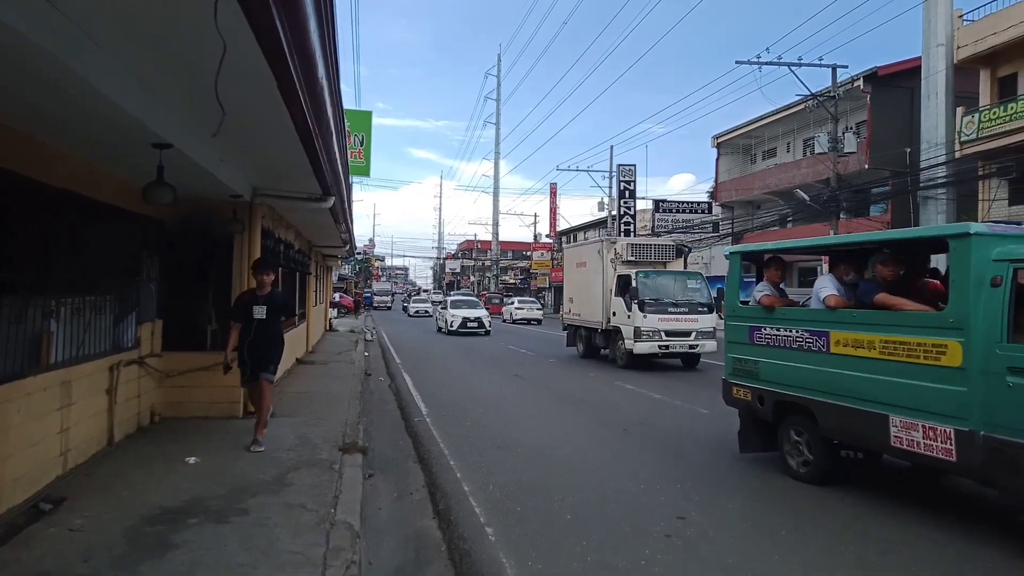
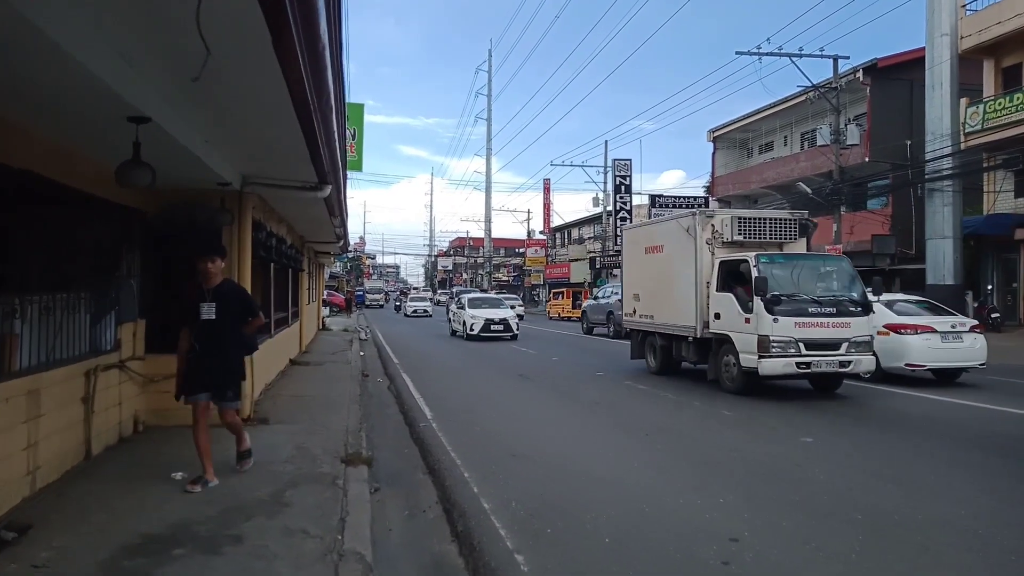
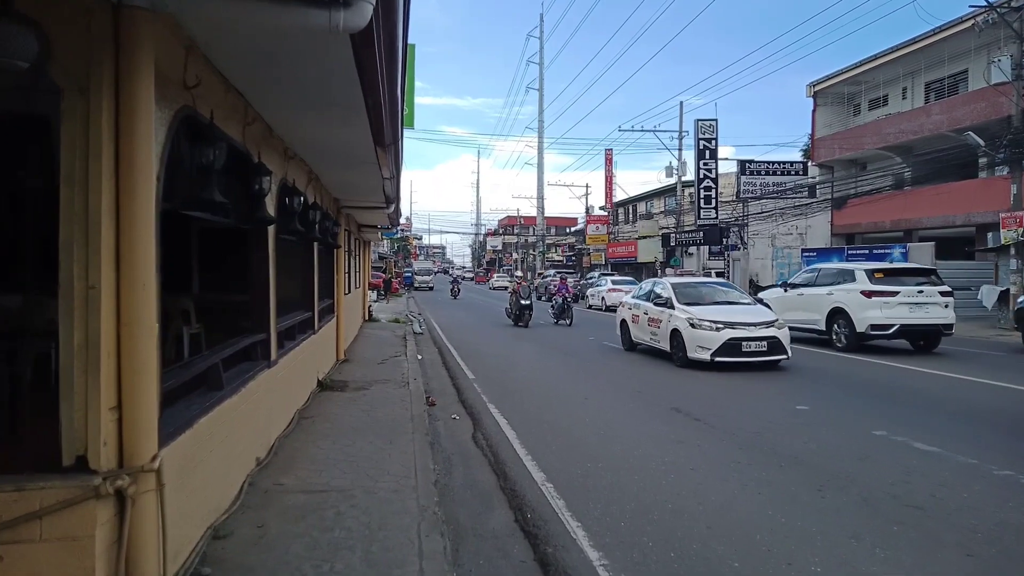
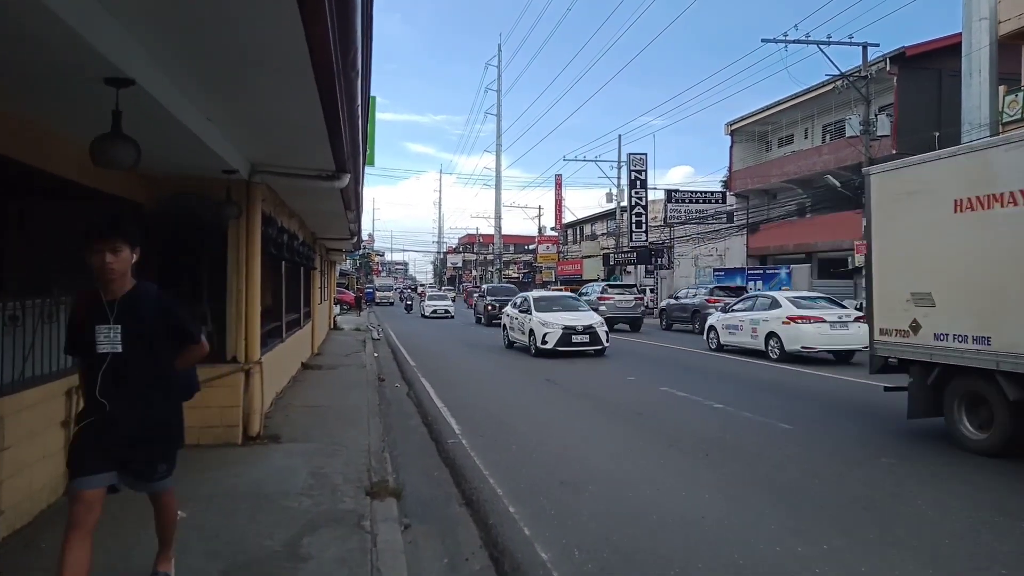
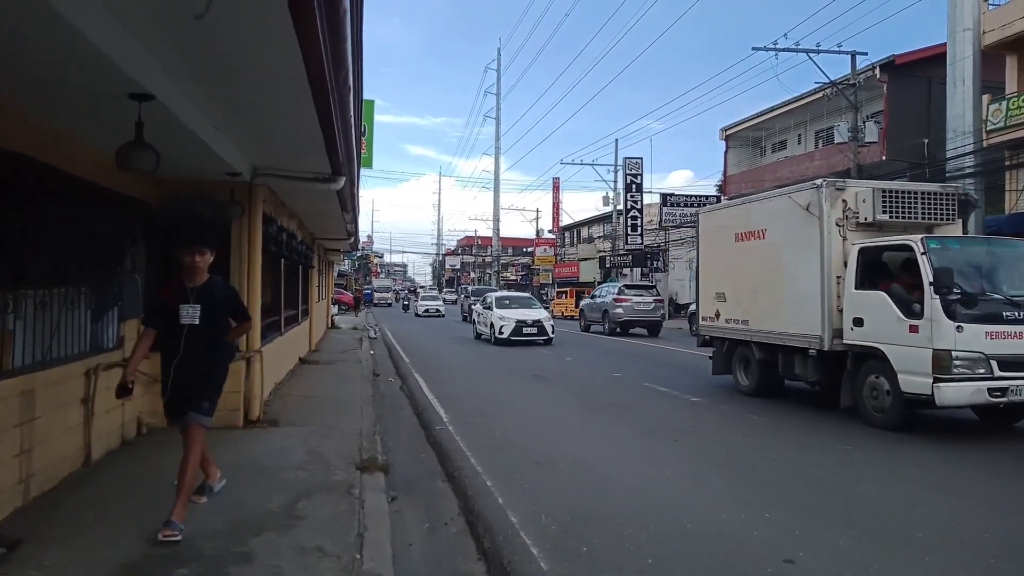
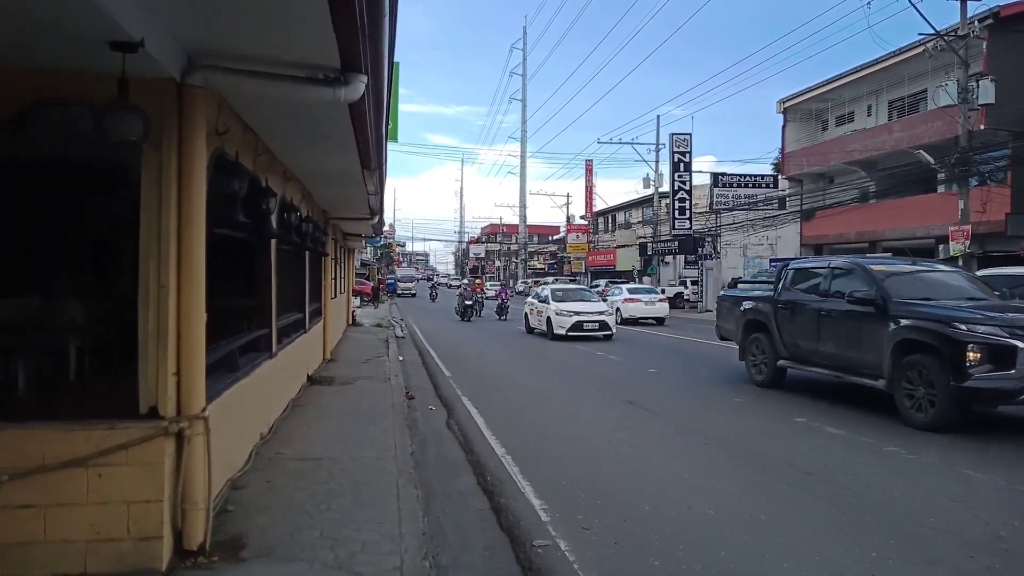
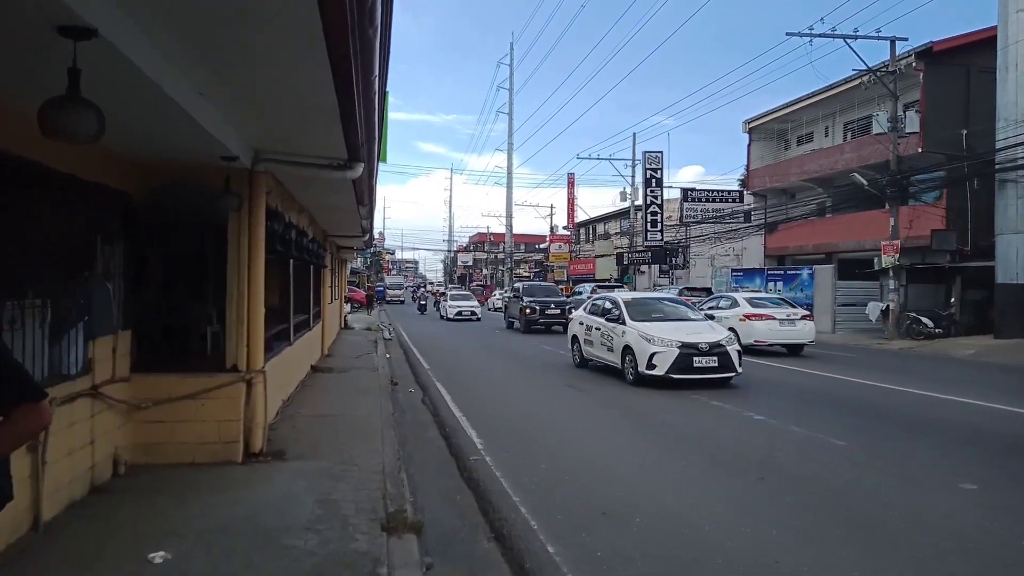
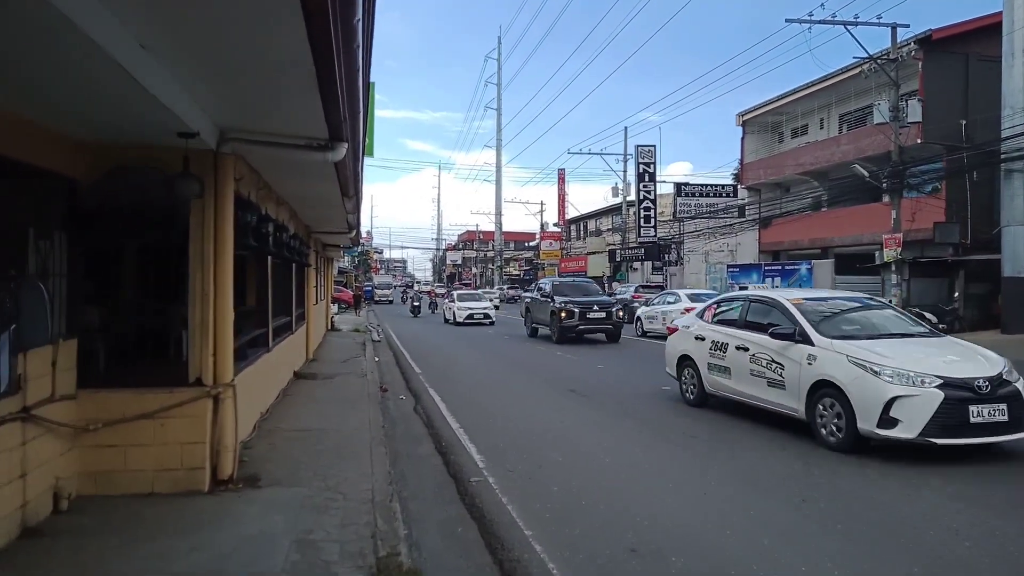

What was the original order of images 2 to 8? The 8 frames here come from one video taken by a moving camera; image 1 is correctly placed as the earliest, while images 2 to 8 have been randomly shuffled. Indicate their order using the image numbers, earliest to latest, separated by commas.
2, 5, 4, 7, 8, 6, 3
